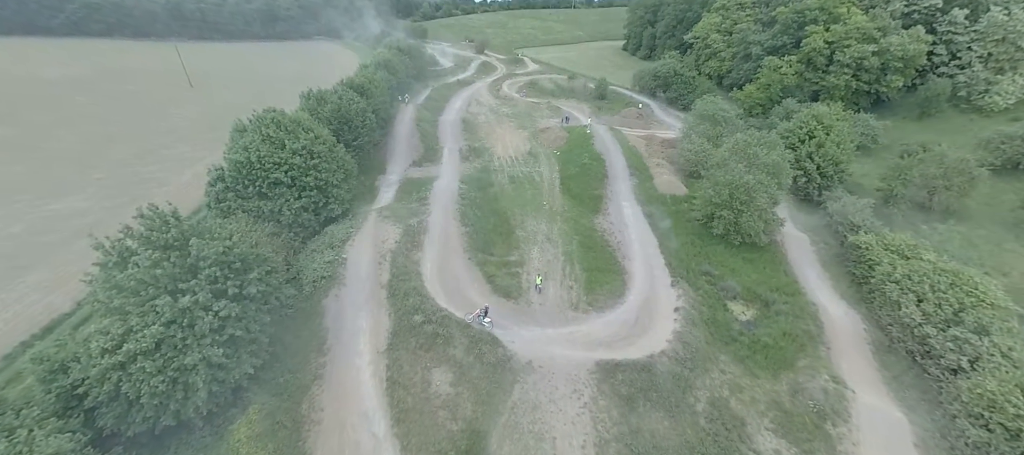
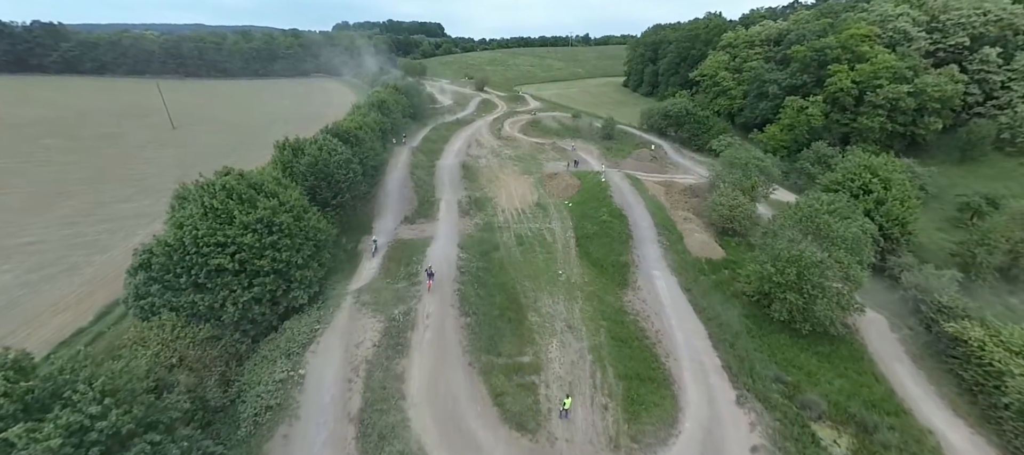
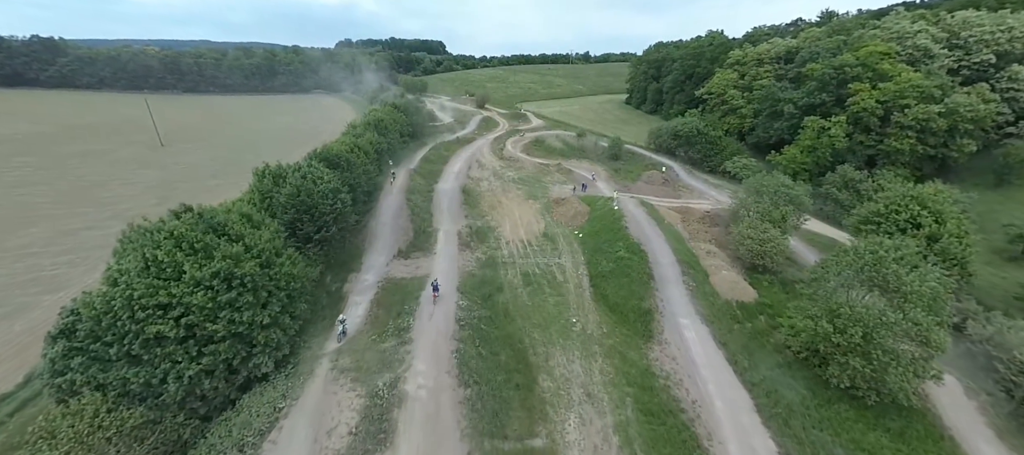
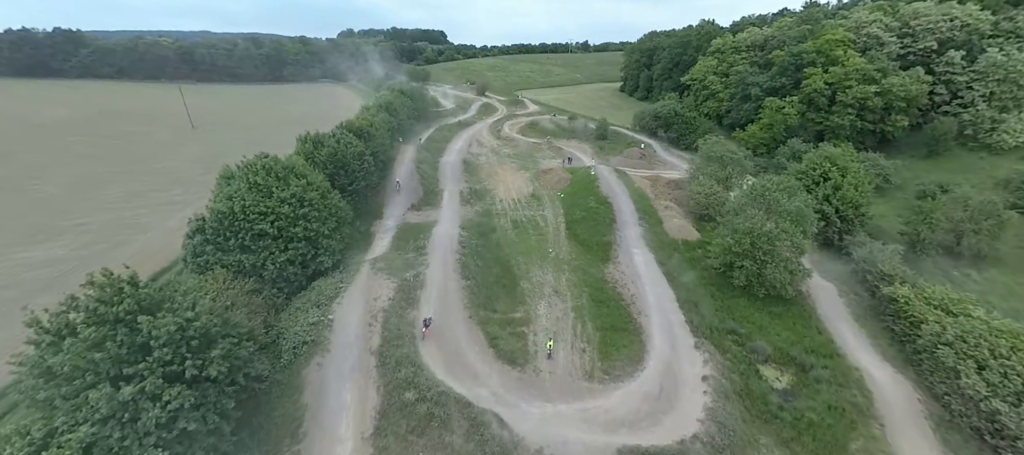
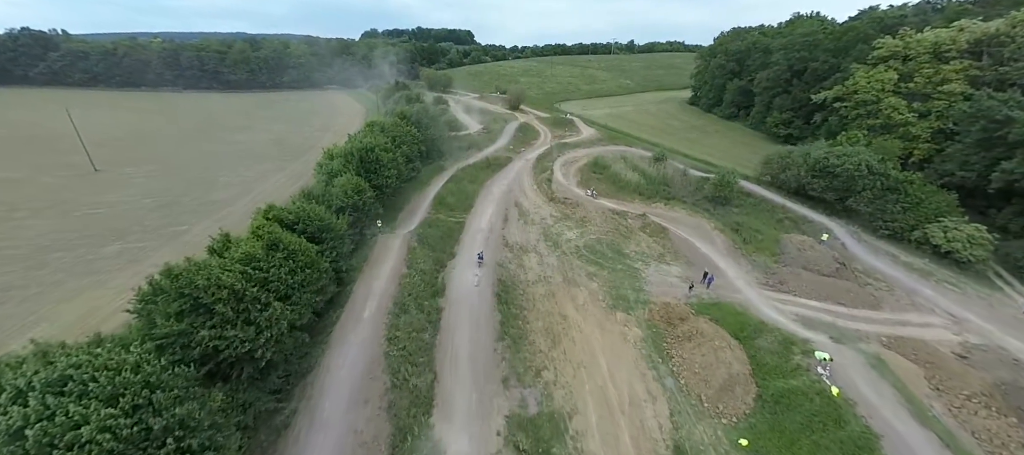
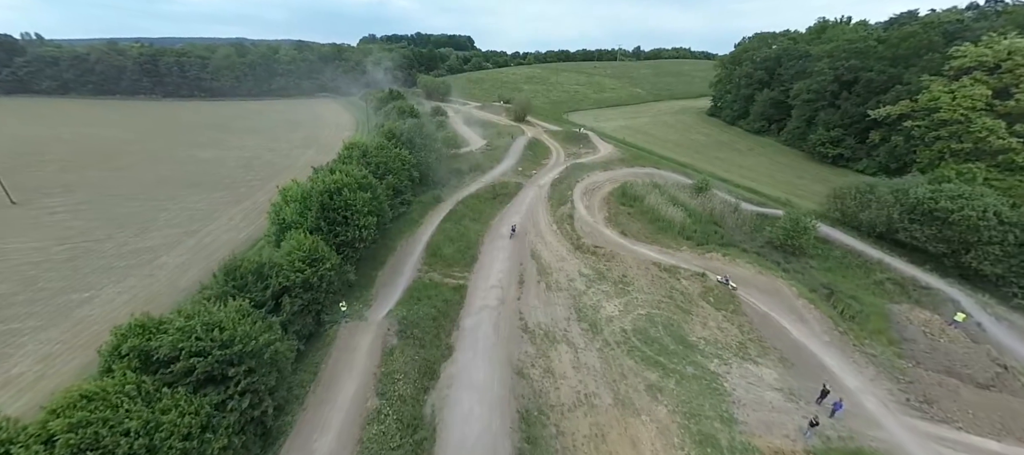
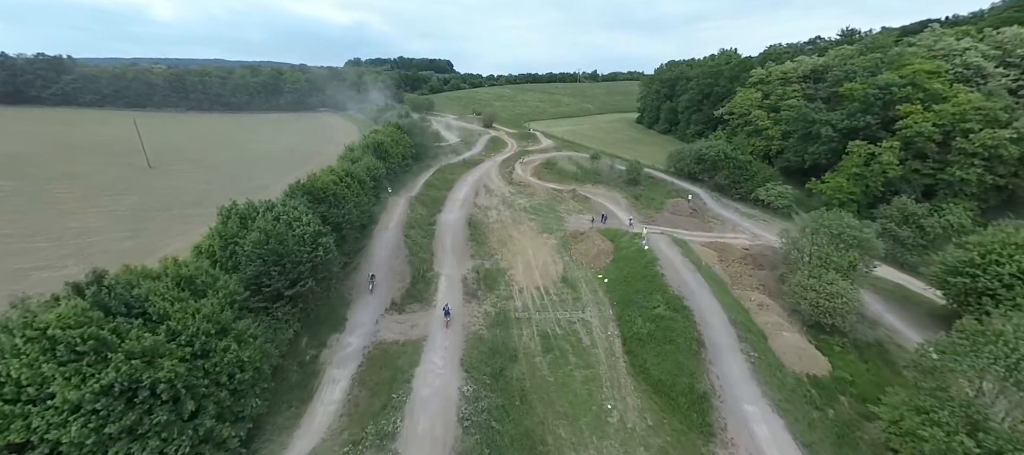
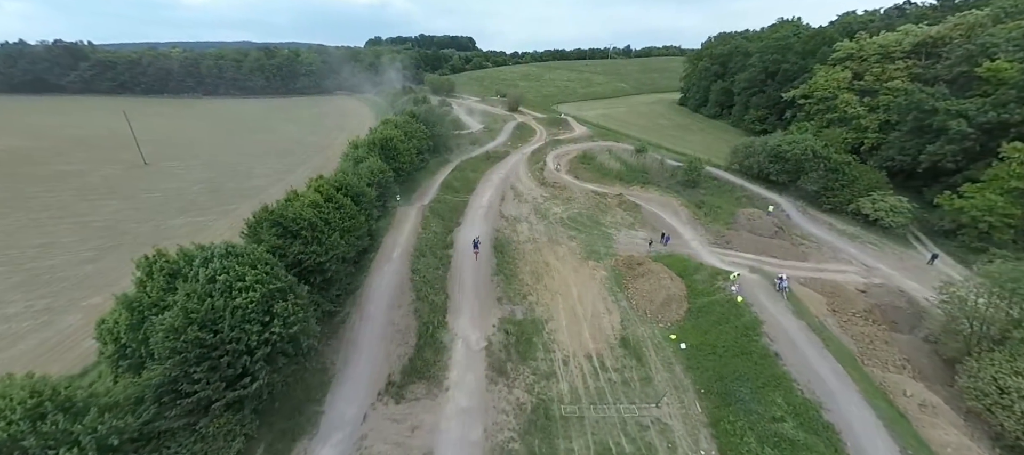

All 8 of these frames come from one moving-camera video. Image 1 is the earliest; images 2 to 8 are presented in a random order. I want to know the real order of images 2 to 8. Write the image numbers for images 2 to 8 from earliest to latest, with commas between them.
4, 2, 3, 7, 8, 5, 6
